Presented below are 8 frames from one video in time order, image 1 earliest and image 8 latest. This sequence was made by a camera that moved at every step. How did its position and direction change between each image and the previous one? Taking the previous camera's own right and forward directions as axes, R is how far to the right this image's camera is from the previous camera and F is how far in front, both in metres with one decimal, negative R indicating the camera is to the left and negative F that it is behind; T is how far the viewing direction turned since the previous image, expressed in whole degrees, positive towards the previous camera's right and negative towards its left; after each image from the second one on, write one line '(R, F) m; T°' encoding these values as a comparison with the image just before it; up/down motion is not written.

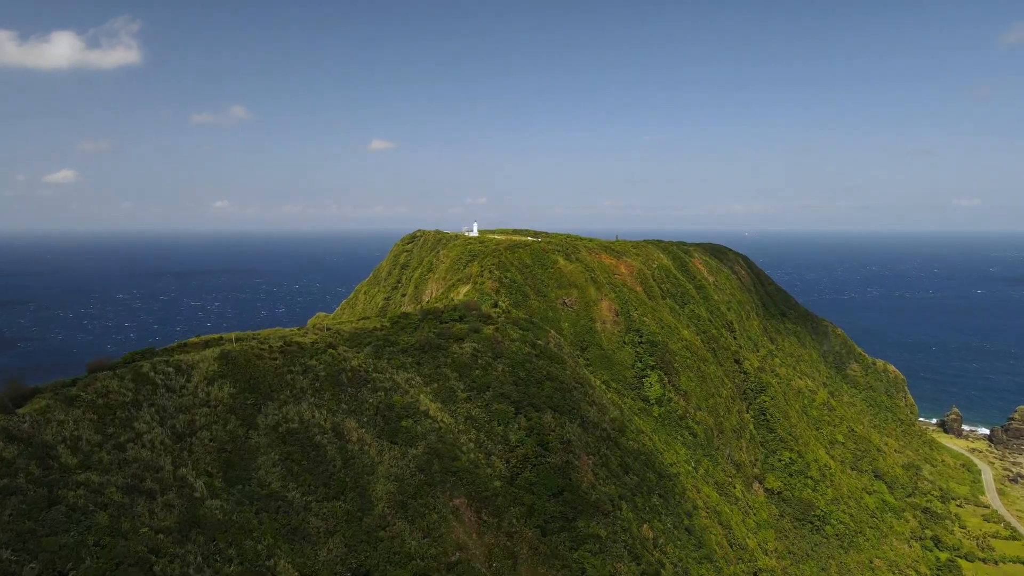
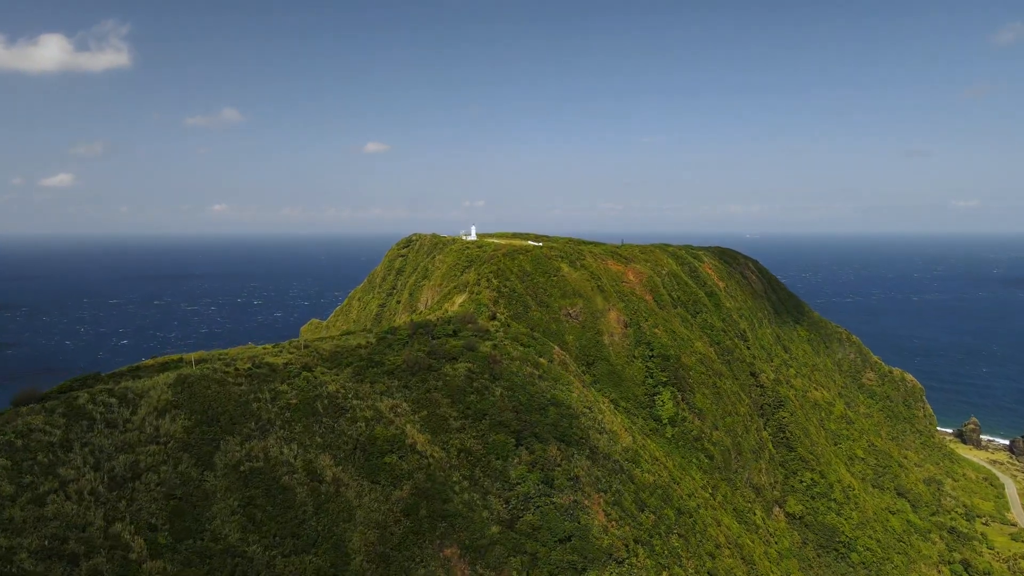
(+0.2, +3.5) m; -1°
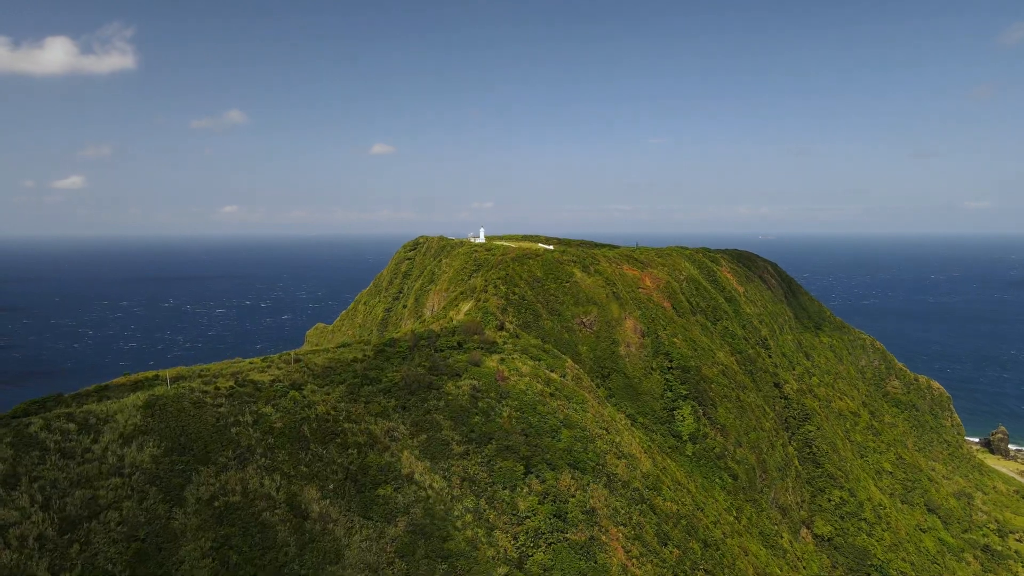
(+0.1, +2.6) m; -1°
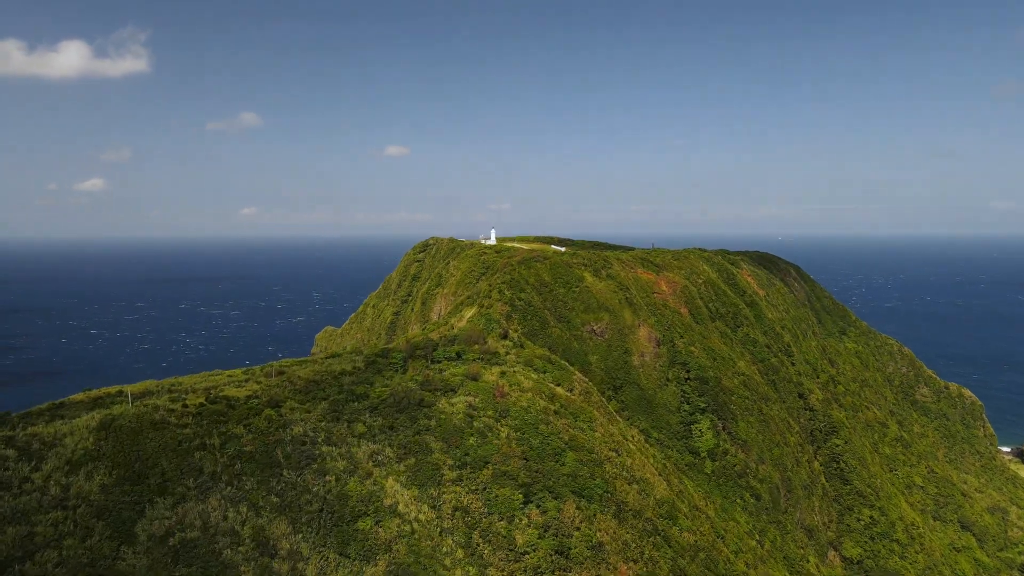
(+0.7, +2.4) m; -2°
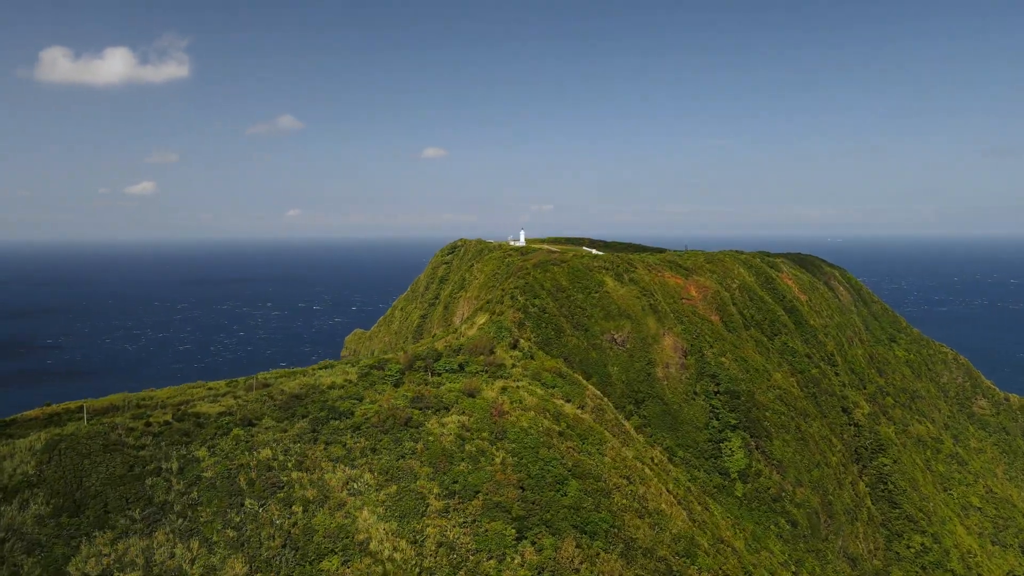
(+1.5, +2.5) m; -4°
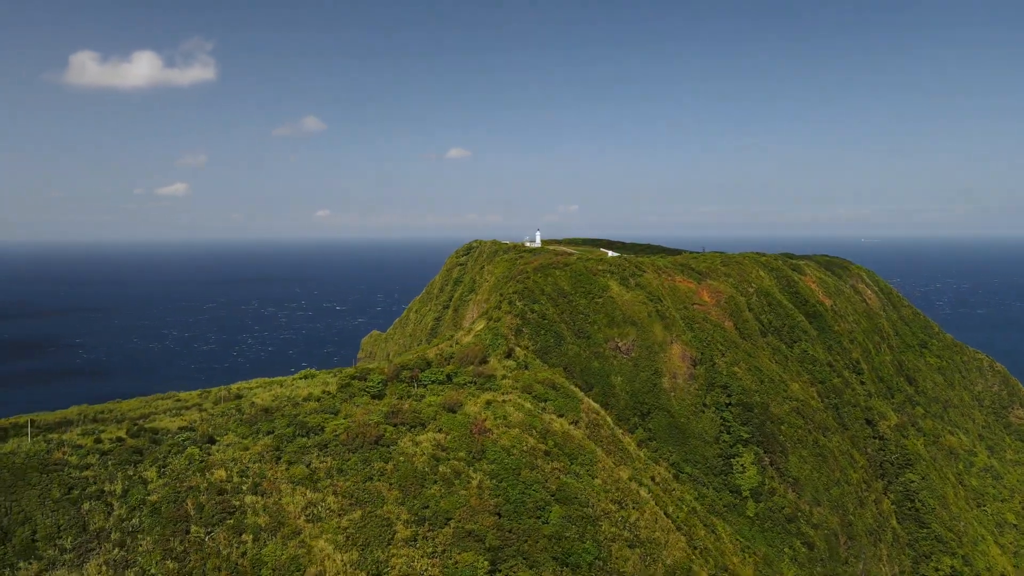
(+1.6, +1.7) m; -2°
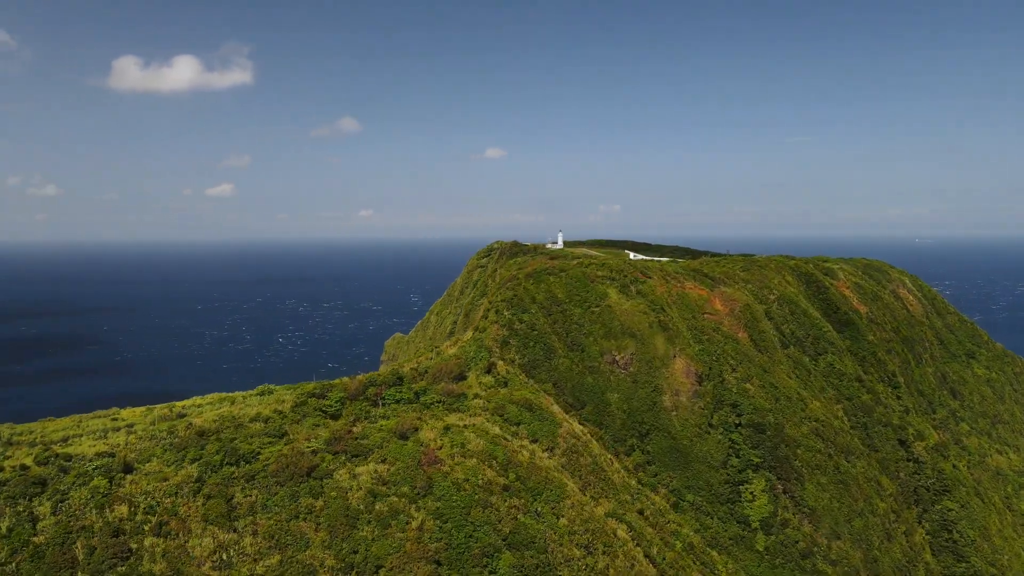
(+2.8, +2.5) m; -3°
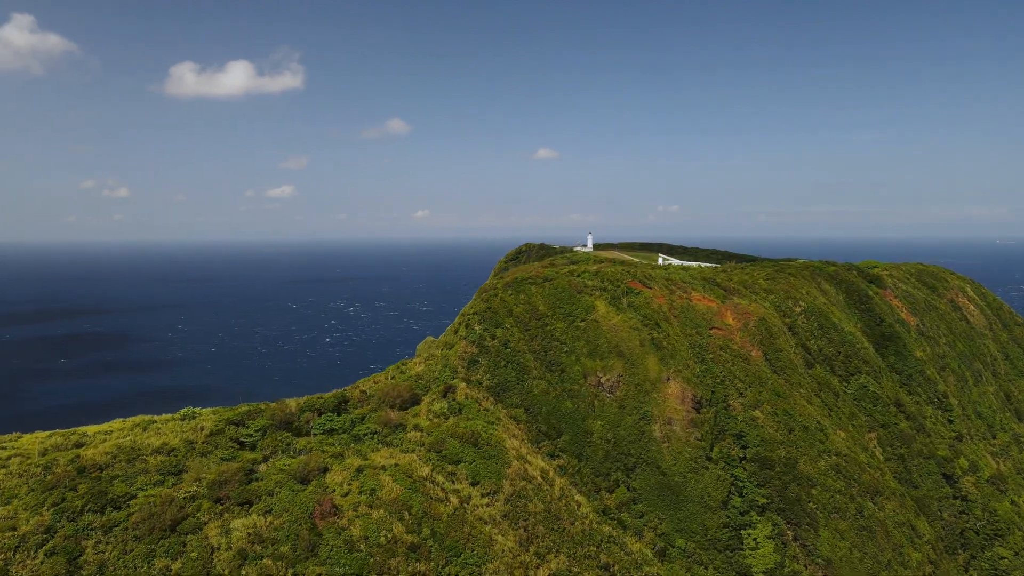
(+4.2, +3.4) m; -4°
